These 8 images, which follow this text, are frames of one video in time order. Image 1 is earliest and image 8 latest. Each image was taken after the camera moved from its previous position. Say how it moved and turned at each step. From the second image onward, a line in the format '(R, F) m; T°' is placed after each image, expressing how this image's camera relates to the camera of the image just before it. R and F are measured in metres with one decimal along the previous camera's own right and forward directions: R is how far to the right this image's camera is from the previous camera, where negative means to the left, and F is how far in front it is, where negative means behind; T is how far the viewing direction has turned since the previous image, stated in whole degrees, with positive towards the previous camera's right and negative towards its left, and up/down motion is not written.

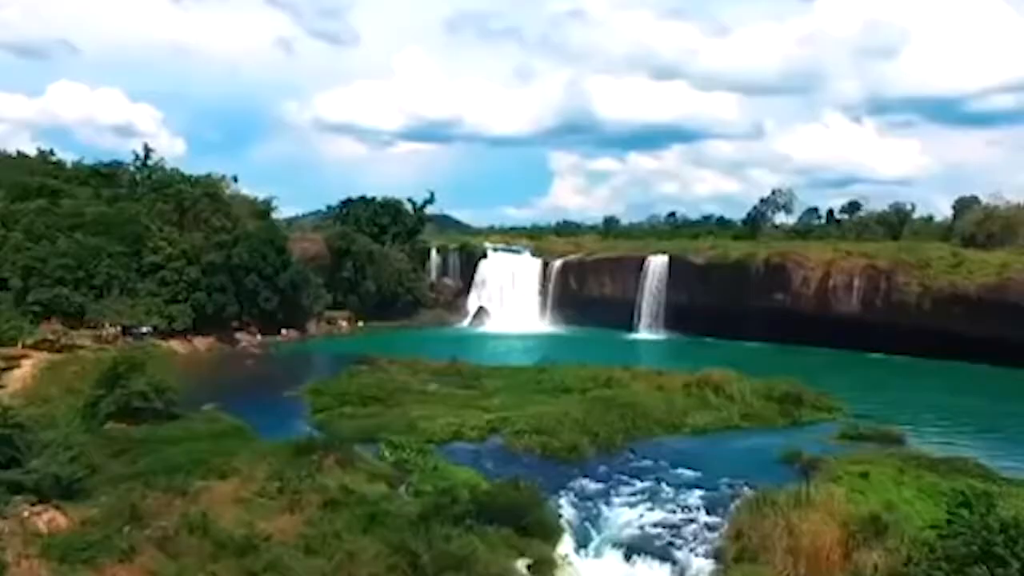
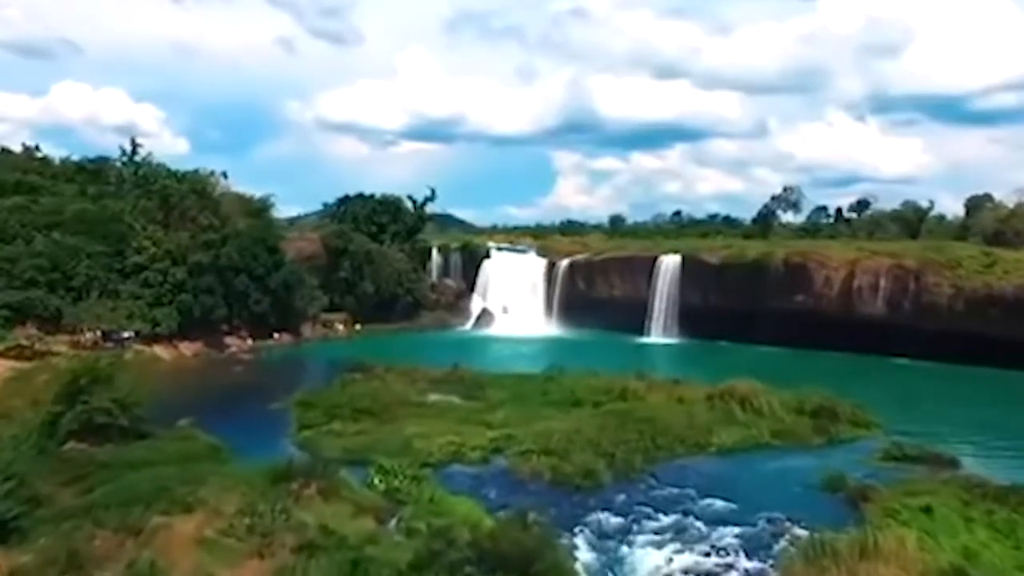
(-0.1, +3.4) m; 0°
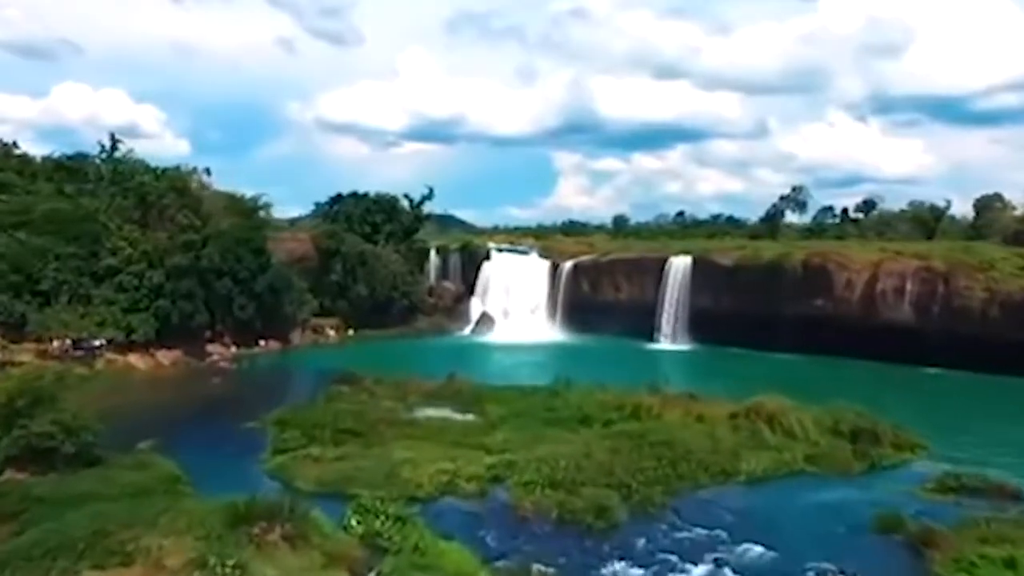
(0.0, +3.7) m; 0°
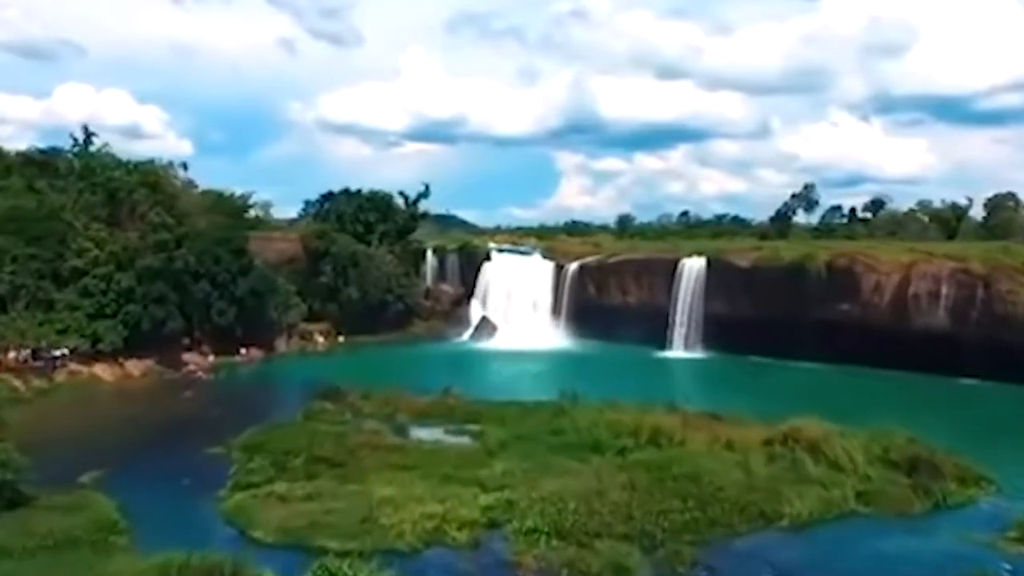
(+0.1, +4.2) m; 0°
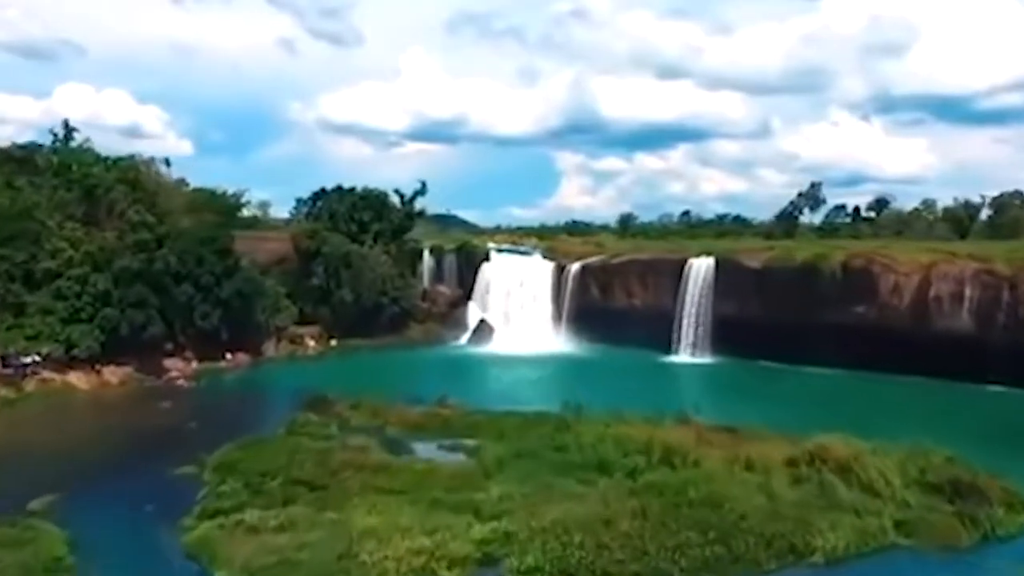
(+0.1, +2.6) m; 0°
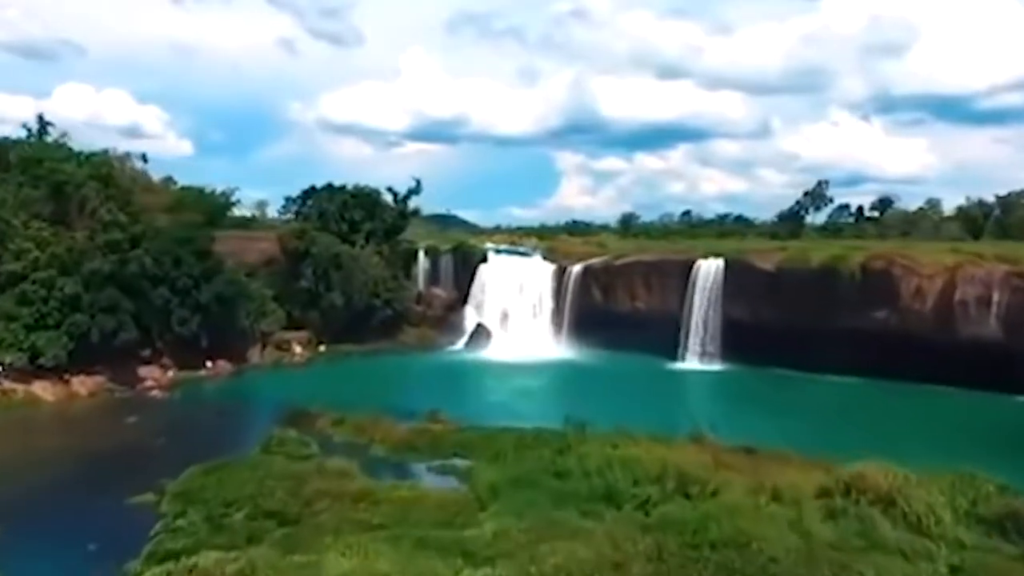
(+0.1, +3.0) m; 0°
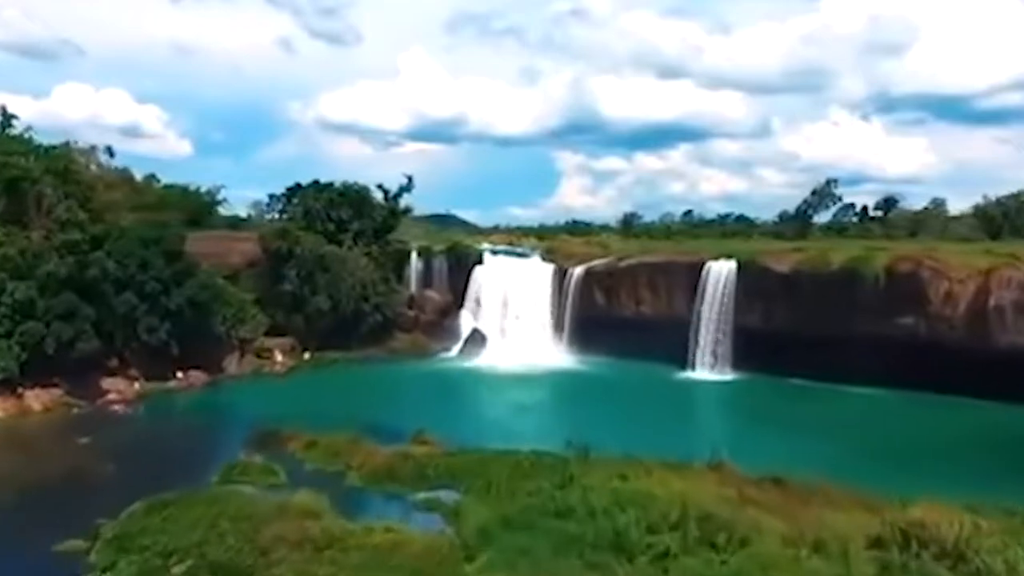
(+0.2, +3.6) m; 0°
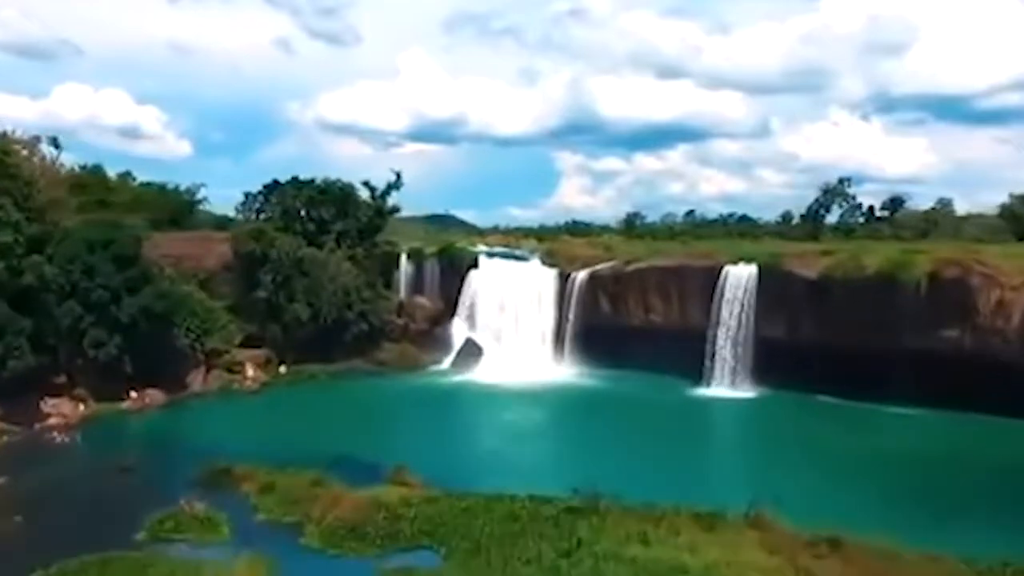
(+0.2, +4.9) m; 0°
